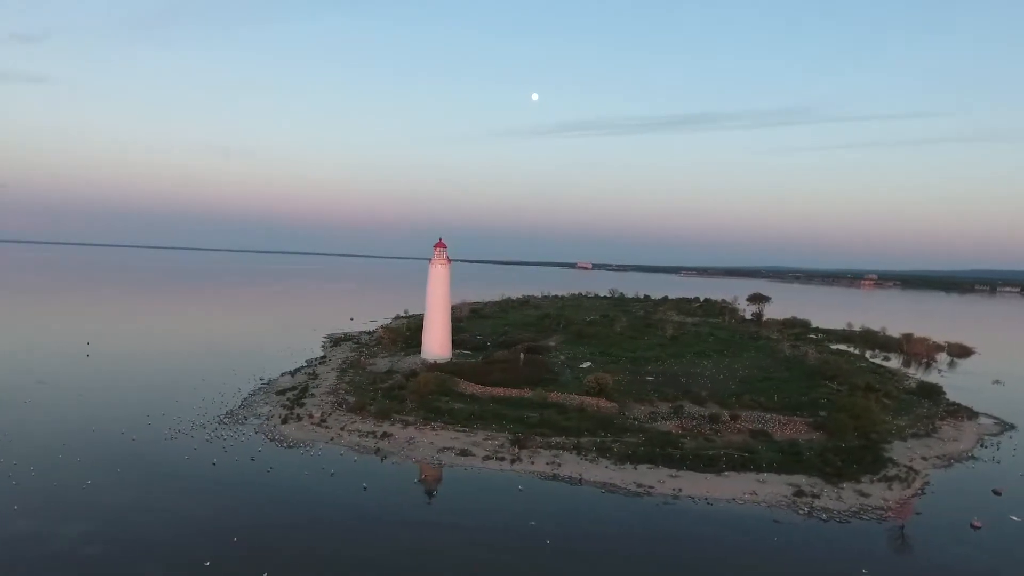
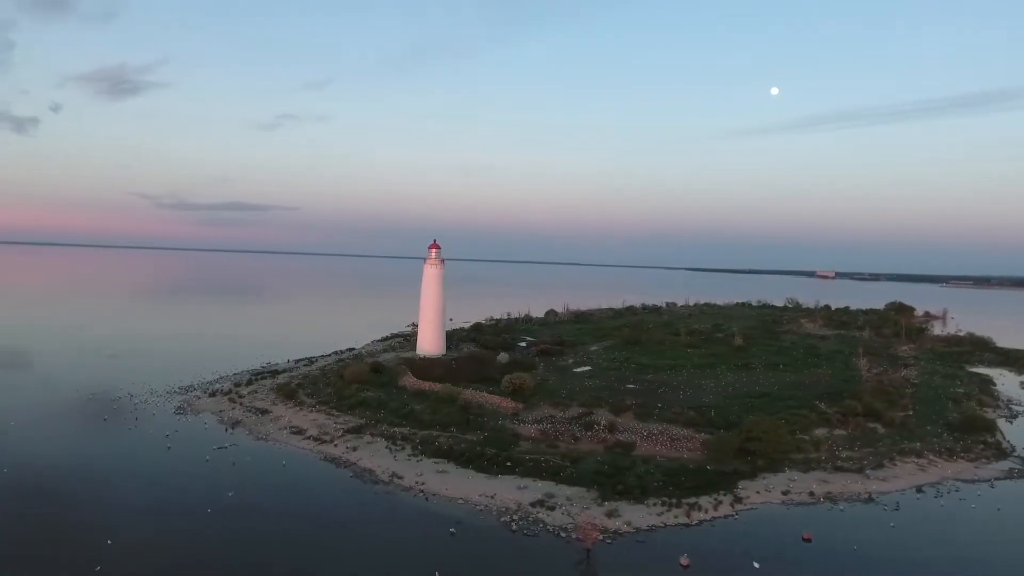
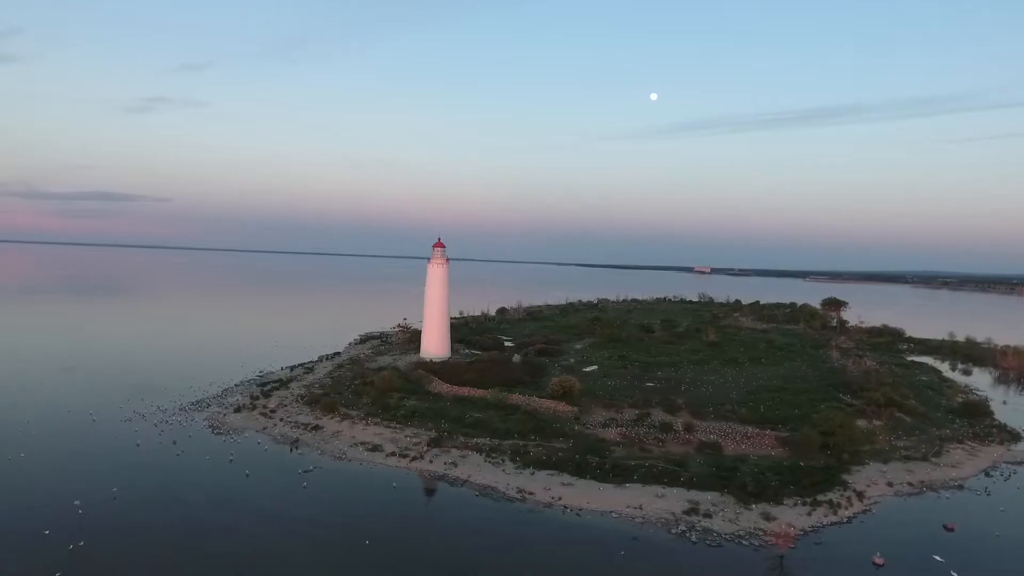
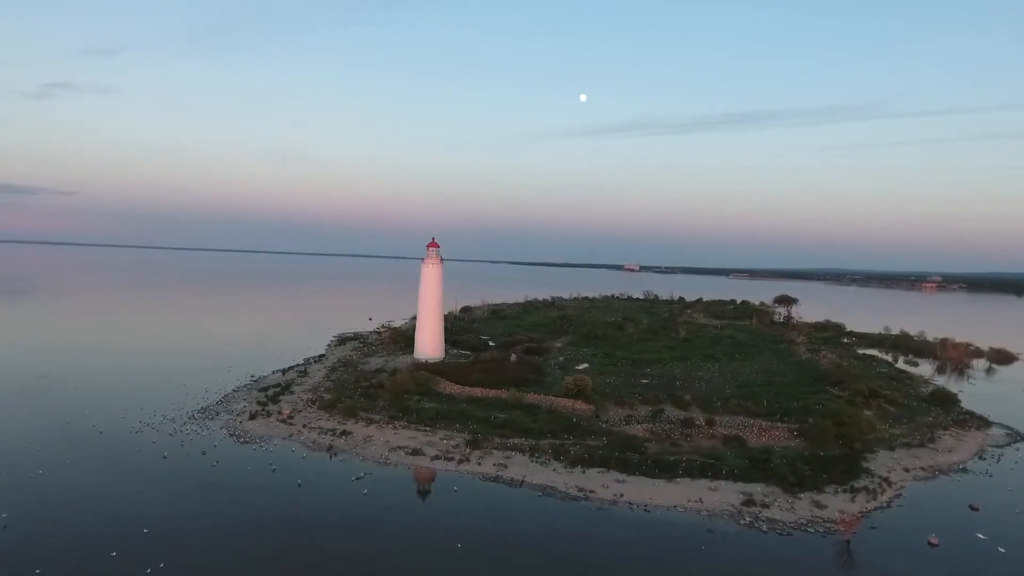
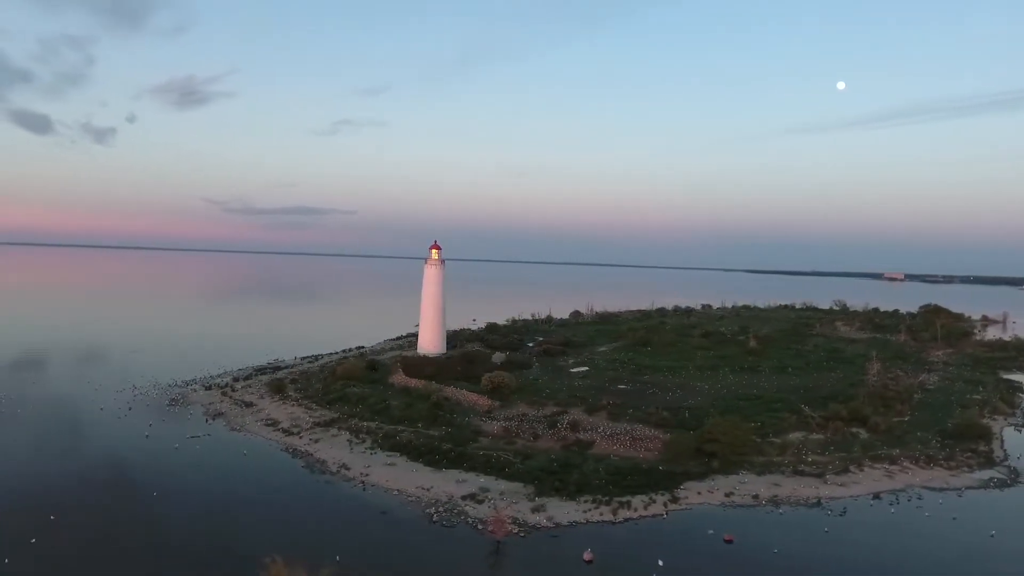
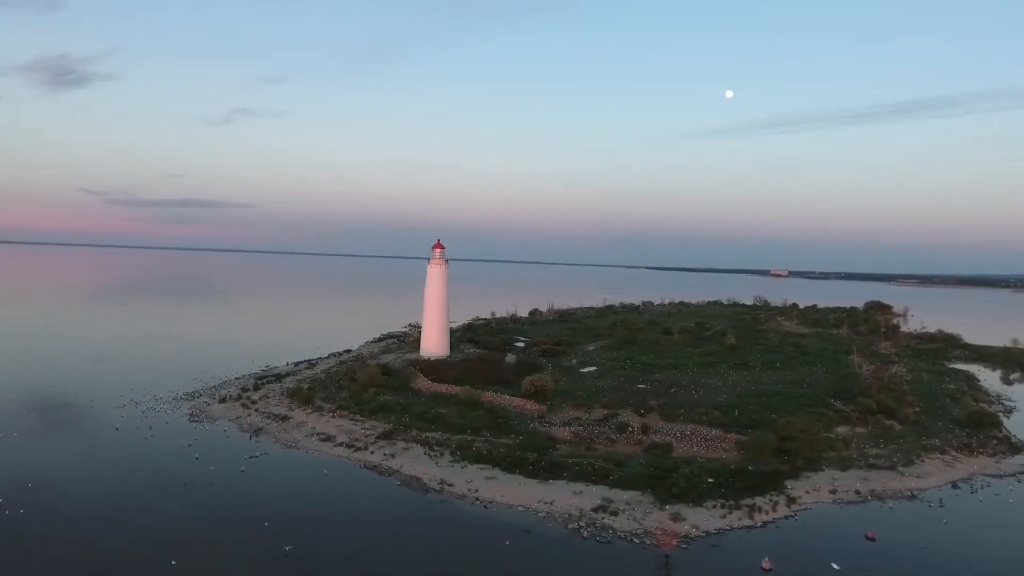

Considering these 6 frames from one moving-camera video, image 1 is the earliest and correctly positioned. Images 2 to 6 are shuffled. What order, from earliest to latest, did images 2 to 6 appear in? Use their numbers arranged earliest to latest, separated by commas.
4, 3, 6, 2, 5
